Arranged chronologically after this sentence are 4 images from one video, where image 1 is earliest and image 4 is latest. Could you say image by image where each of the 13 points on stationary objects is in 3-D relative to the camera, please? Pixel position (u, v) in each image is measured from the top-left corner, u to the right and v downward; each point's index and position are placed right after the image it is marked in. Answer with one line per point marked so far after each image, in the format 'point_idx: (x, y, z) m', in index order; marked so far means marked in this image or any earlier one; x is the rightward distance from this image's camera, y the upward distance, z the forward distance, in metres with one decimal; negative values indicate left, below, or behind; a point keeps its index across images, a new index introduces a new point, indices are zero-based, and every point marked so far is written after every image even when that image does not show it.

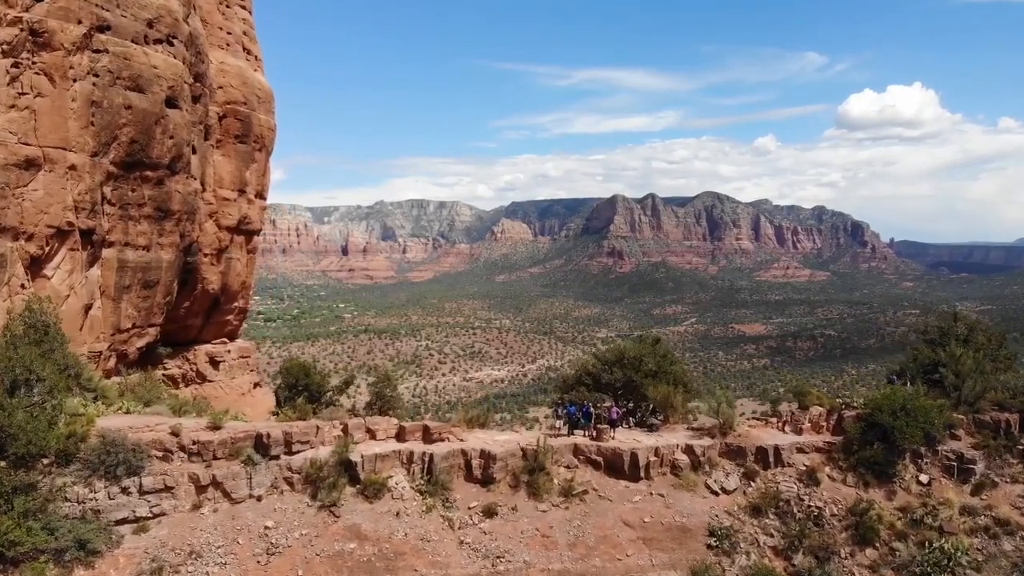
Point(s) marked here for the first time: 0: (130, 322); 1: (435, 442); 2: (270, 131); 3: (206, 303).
0: (-5.9, -0.5, +9.8) m
1: (-1.0, -2.1, +8.2) m
2: (-5.1, +3.3, +13.3) m
3: (-6.1, -0.3, +12.7) m
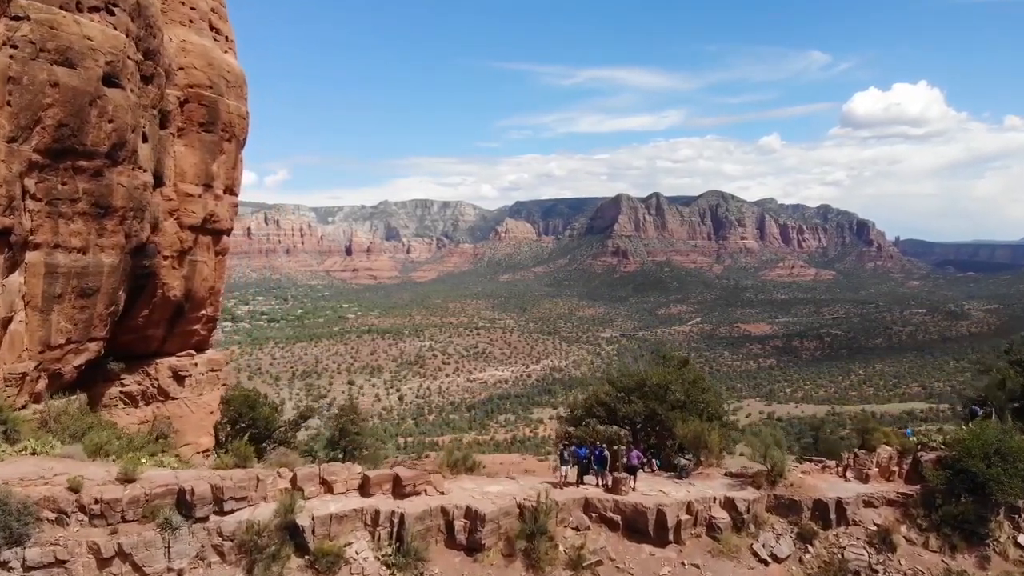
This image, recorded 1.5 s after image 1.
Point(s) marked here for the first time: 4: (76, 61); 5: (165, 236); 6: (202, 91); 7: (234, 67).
0: (-5.9, -0.6, +8.4) m
1: (-1.1, -2.2, +6.8) m
2: (-5.1, +3.2, +11.9) m
3: (-6.1, -0.4, +11.3) m
4: (-5.4, +2.8, +7.9) m
5: (-5.9, +0.9, +10.8) m
6: (-5.5, +3.5, +11.2) m
7: (-5.2, +4.2, +11.9) m
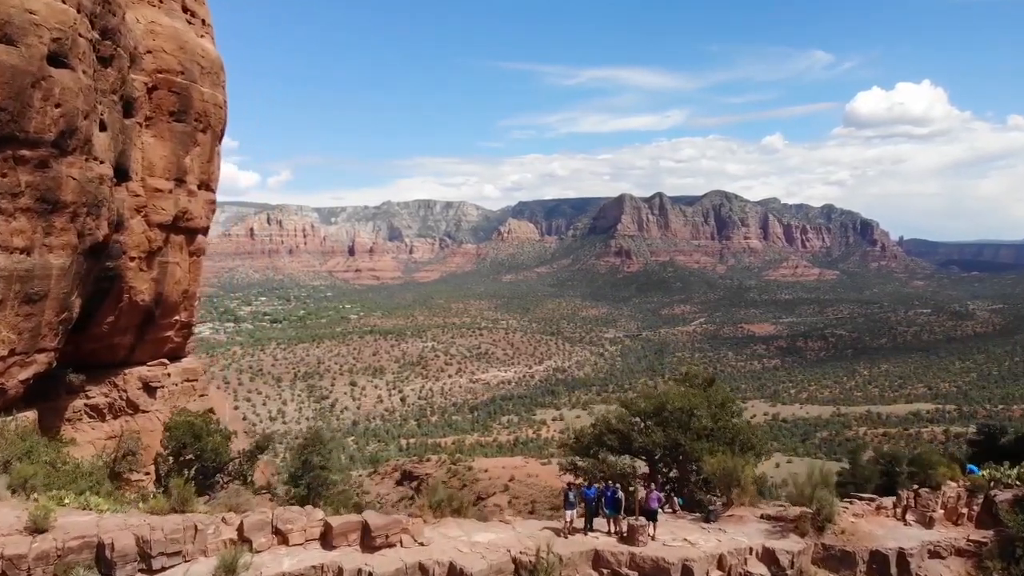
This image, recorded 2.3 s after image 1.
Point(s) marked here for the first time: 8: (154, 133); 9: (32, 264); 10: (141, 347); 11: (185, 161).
0: (-6.0, -0.7, +7.5) m
1: (-1.1, -2.2, +5.8) m
2: (-5.1, +3.1, +11.0) m
3: (-6.2, -0.5, +10.4) m
4: (-5.5, +2.8, +7.0) m
5: (-5.9, +0.8, +9.8) m
6: (-5.5, +3.4, +10.3) m
7: (-5.2, +4.1, +11.0) m
8: (-5.7, +2.5, +10.1) m
9: (-5.7, +0.3, +7.5) m
10: (-6.4, -1.0, +10.9) m
11: (-5.4, +2.1, +10.5) m
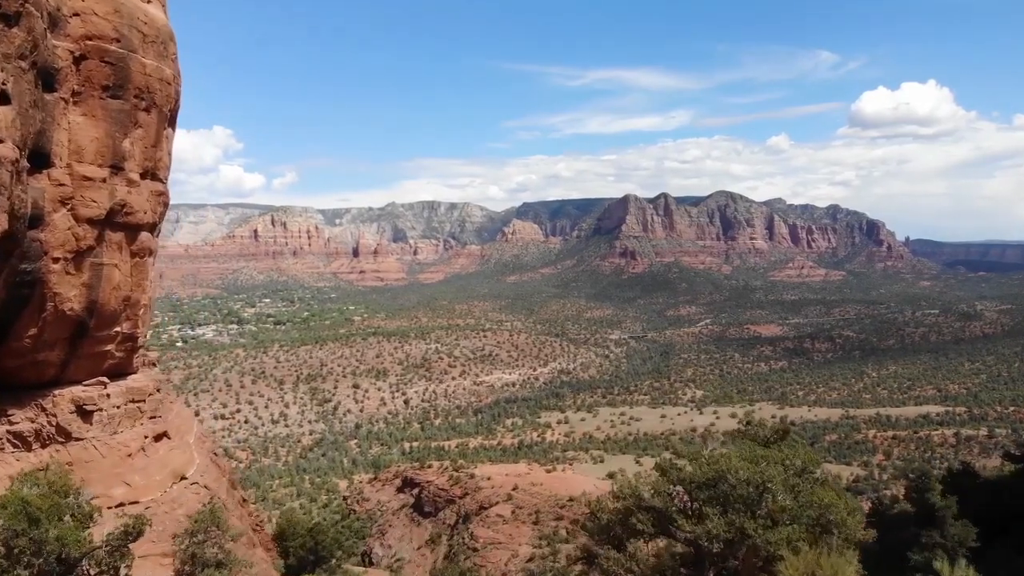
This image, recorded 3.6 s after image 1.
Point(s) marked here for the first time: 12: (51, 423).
0: (-6.0, -0.8, +5.9) m
1: (-1.2, -2.3, +4.2) m
2: (-5.2, +3.0, +9.4) m
3: (-6.2, -0.6, +8.8) m
4: (-5.5, +2.7, +5.4) m
5: (-5.9, +0.7, +8.3) m
6: (-5.5, +3.3, +8.7) m
7: (-5.3, +4.0, +9.4) m
8: (-5.8, +2.4, +8.5) m
9: (-5.8, +0.2, +5.9) m
10: (-6.4, -1.1, +9.3) m
11: (-5.5, +2.0, +8.9) m
12: (-6.6, -1.9, +9.0) m
